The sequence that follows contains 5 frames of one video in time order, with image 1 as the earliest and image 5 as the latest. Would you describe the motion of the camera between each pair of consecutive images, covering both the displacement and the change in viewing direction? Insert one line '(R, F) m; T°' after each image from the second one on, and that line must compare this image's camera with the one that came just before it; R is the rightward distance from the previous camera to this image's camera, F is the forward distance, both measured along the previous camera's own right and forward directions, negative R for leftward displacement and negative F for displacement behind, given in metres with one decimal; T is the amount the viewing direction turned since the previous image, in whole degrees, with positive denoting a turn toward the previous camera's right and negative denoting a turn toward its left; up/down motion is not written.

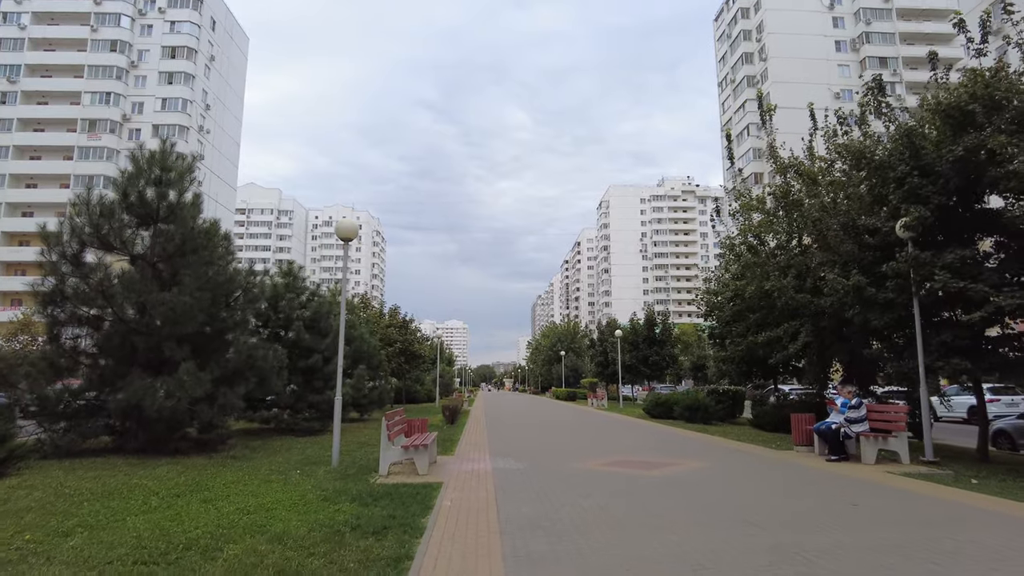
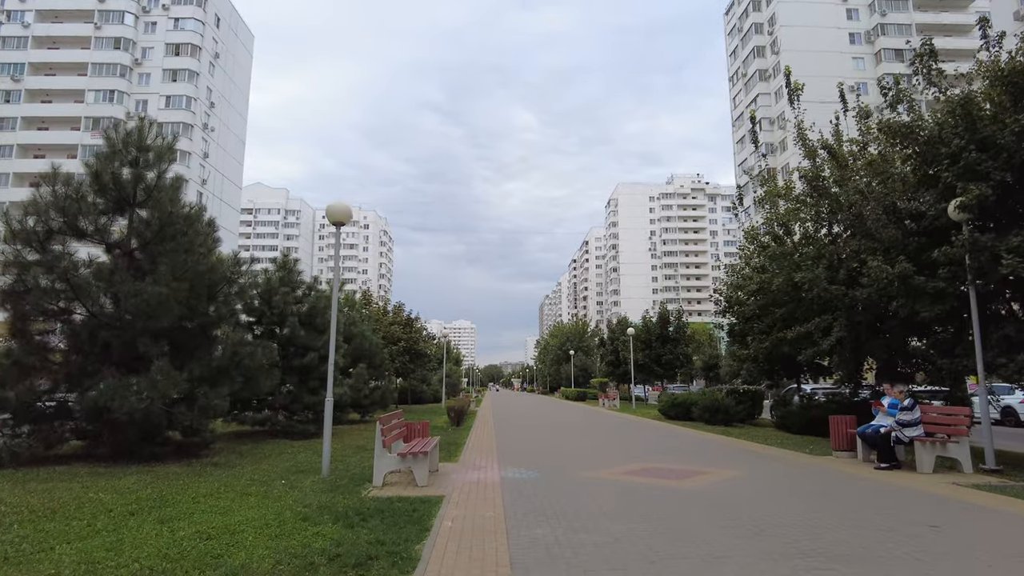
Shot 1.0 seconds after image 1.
(0.0, +1.2) m; -1°
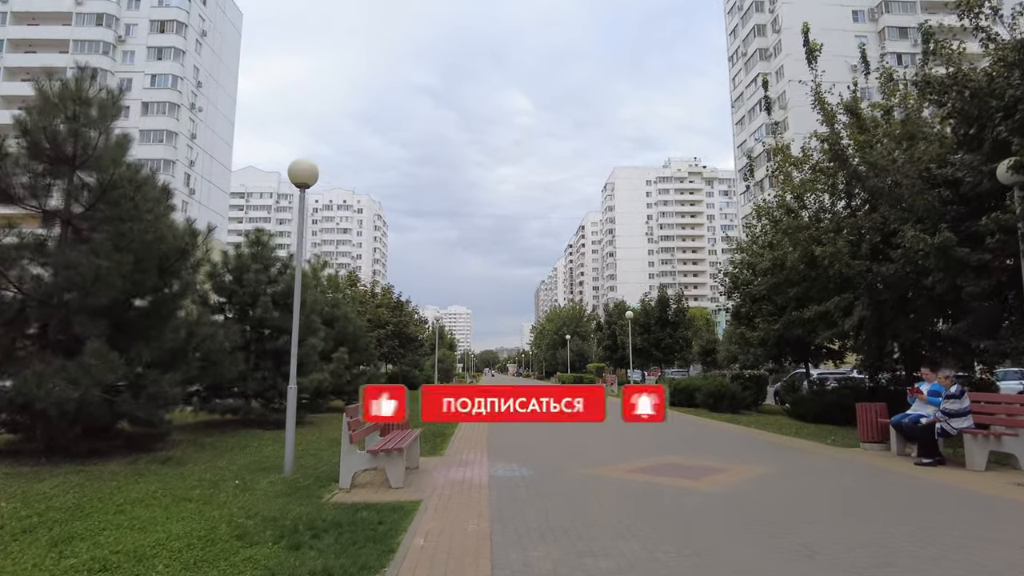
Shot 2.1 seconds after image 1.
(+0.1, +1.3) m; 0°
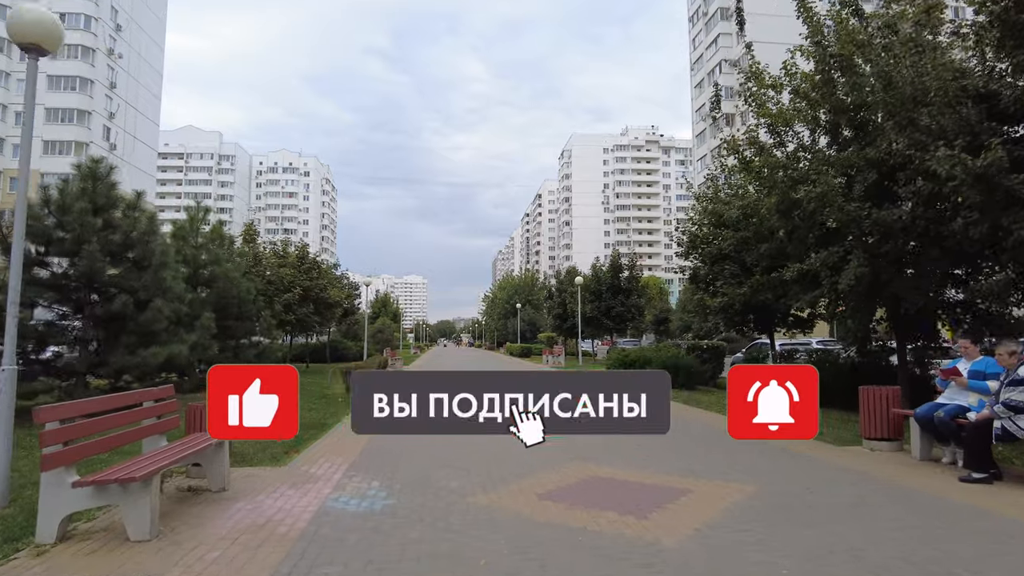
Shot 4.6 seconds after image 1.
(+0.9, +3.2) m; +4°
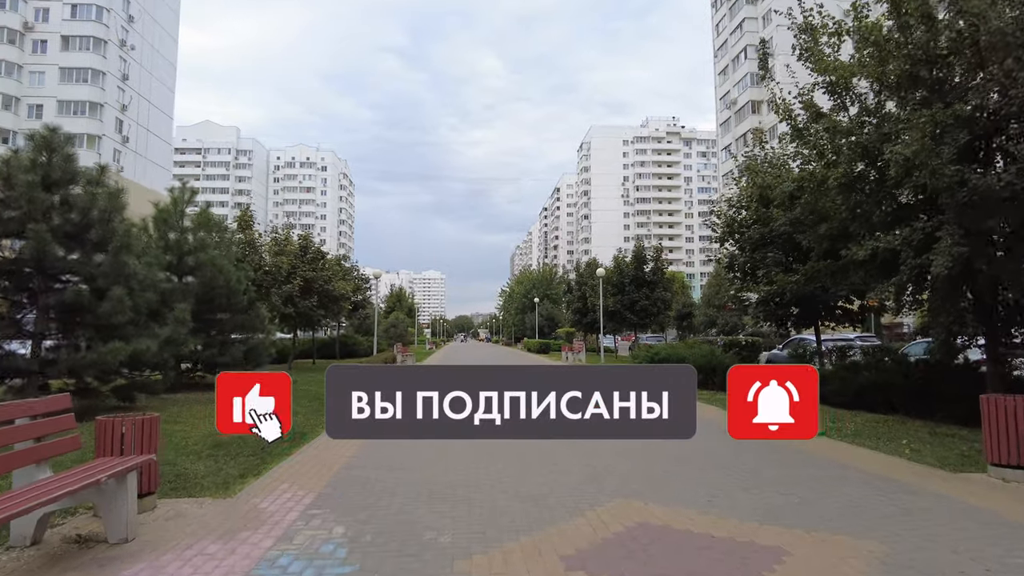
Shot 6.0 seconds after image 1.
(0.0, +1.8) m; -2°
